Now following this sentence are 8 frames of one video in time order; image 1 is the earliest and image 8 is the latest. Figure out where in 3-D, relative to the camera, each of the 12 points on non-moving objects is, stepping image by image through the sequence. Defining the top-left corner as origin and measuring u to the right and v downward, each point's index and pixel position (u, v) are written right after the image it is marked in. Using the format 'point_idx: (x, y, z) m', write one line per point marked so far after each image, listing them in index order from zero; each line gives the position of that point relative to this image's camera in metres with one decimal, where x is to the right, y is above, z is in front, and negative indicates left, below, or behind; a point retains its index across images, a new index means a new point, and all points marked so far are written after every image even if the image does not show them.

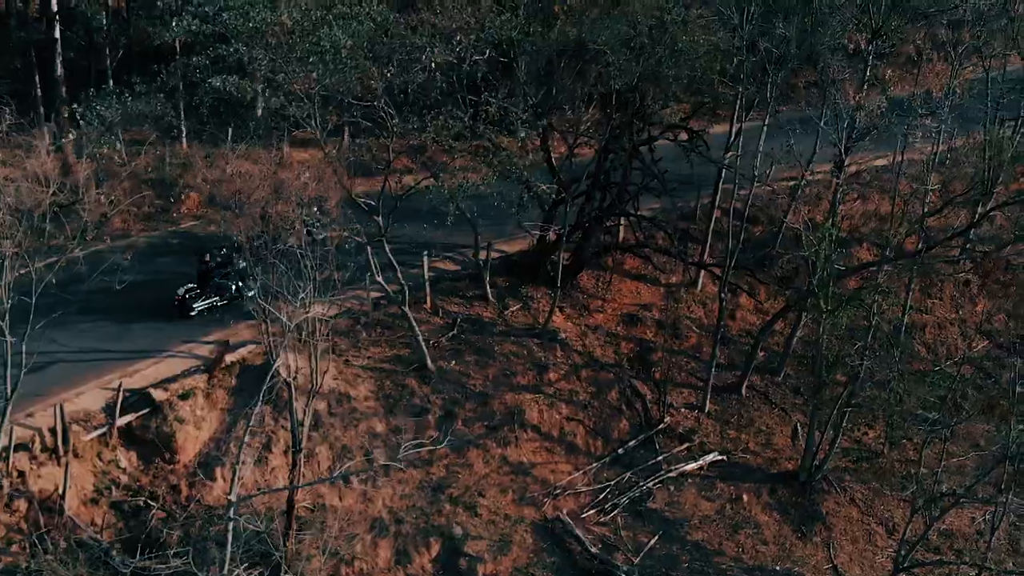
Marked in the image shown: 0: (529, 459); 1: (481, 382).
0: (+0.3, -2.6, +16.3) m
1: (-0.5, -1.5, +17.1) m
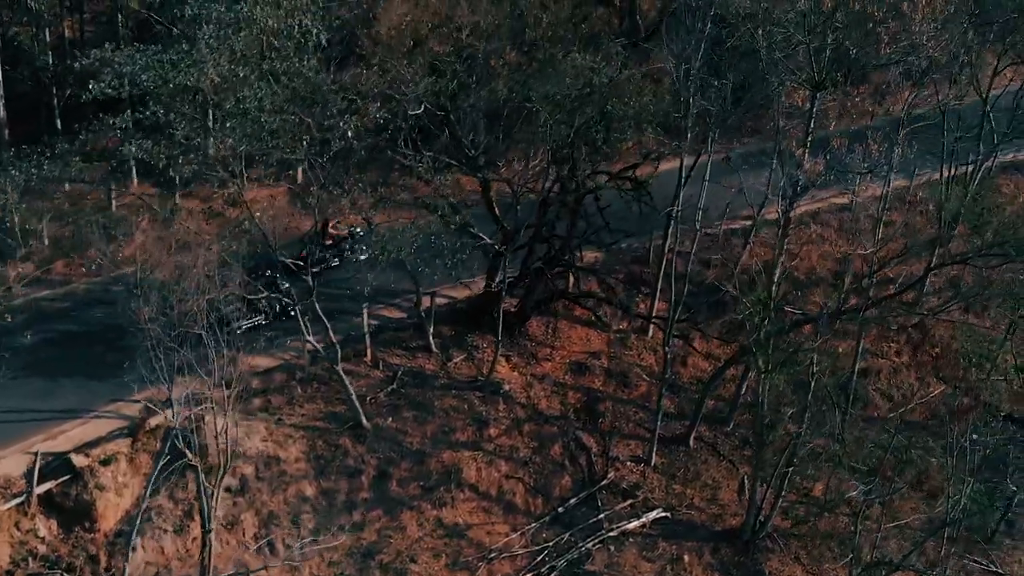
0: (-0.7, -3.5, +16.0) m
1: (-1.5, -2.4, +16.8) m
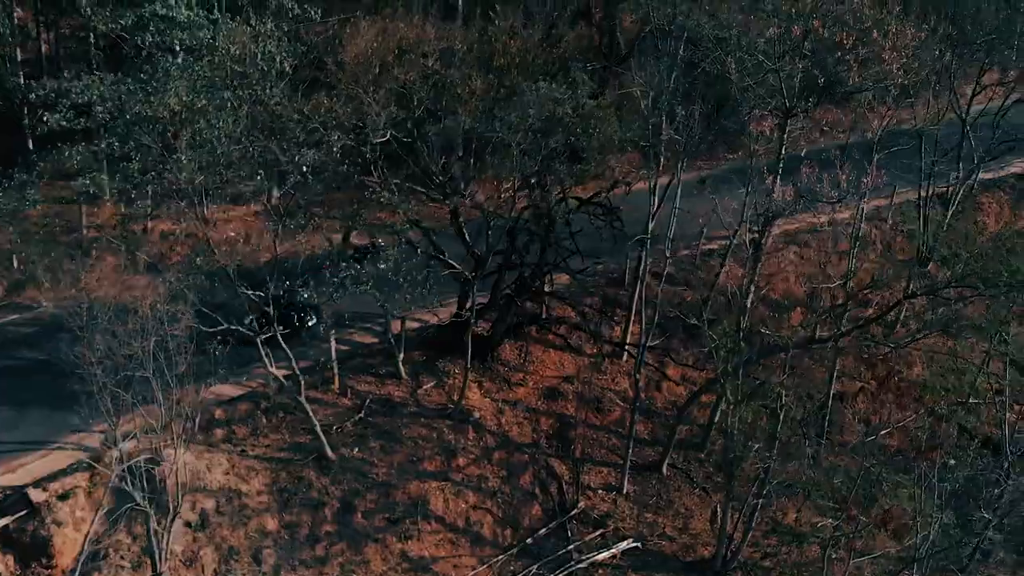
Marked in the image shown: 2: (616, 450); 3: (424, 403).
0: (-1.2, -3.9, +15.8) m
1: (-2.0, -2.8, +16.6) m
2: (+1.9, -2.9, +19.0) m
3: (-1.5, -2.0, +18.1) m
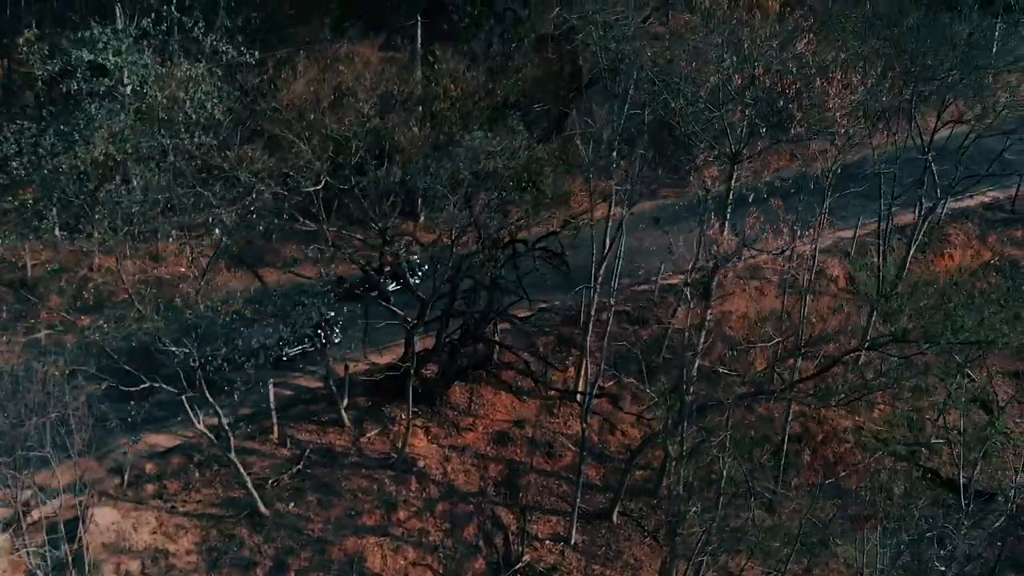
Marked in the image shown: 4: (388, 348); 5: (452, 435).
0: (-2.1, -4.7, +15.4) m
1: (-2.9, -3.6, +16.2) m
2: (+0.9, -3.6, +18.6) m
3: (-2.4, -2.7, +17.6) m
4: (-2.3, -1.1, +19.9) m
5: (-1.1, -2.6, +18.9) m
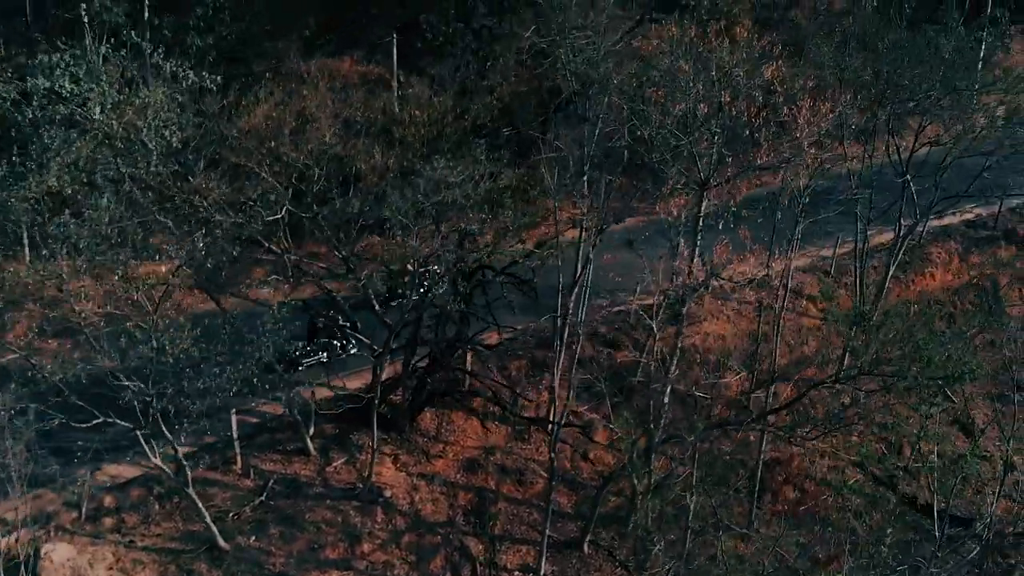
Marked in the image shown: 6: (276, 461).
0: (-2.6, -5.1, +15.1) m
1: (-3.4, -4.0, +15.9) m
2: (+0.4, -4.1, +18.3) m
3: (-2.9, -3.2, +17.3) m
4: (-2.8, -1.6, +19.7) m
5: (-1.6, -3.1, +18.6) m
6: (-3.8, -2.8, +17.4) m
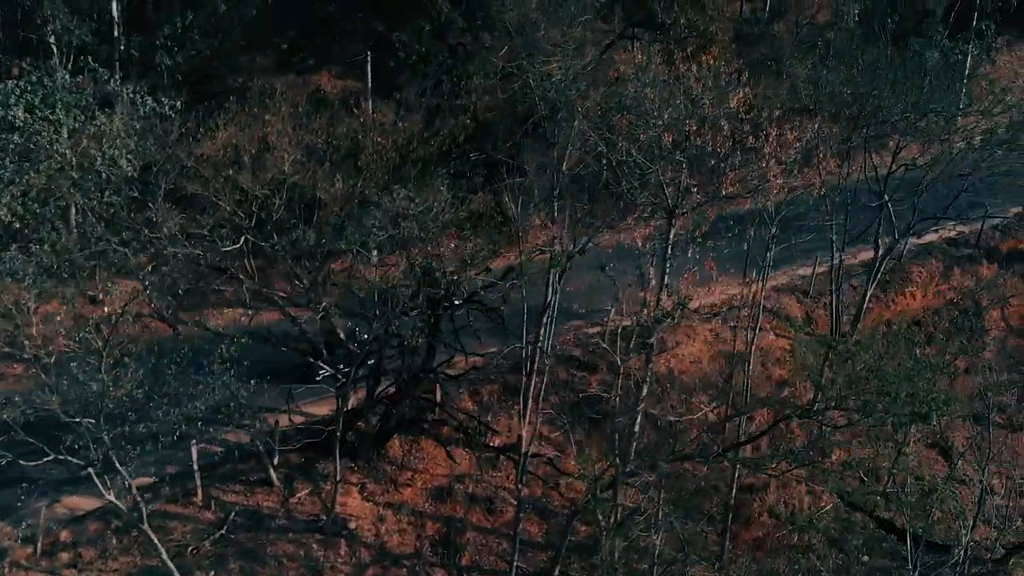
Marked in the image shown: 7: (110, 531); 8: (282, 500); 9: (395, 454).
0: (-3.1, -5.6, +14.8) m
1: (-3.9, -4.5, +15.6) m
2: (-0.1, -4.5, +18.0) m
3: (-3.5, -3.6, +17.0) m
4: (-3.4, -2.0, +19.4) m
5: (-2.1, -3.5, +18.3) m
6: (-4.4, -3.3, +17.1) m
7: (-6.0, -3.6, +15.8) m
8: (-3.7, -3.4, +17.2) m
9: (-2.1, -3.0, +19.0) m
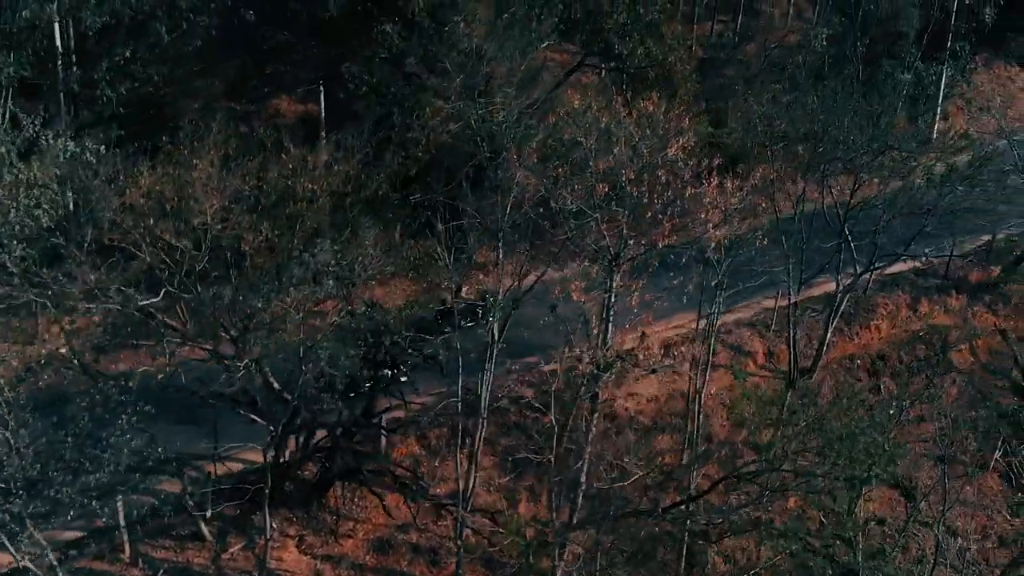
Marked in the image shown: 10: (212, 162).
0: (-4.1, -6.3, +14.2) m
1: (-4.9, -5.2, +15.0) m
2: (-1.1, -5.3, +17.5) m
3: (-4.4, -4.4, +16.5) m
4: (-4.3, -2.8, +18.8) m
5: (-3.1, -4.3, +17.8) m
6: (-5.3, -4.0, +16.5) m
7: (-6.9, -4.4, +15.3) m
8: (-4.6, -4.2, +16.6) m
9: (-3.0, -3.7, +18.4) m
10: (-4.6, +1.9, +16.3) m
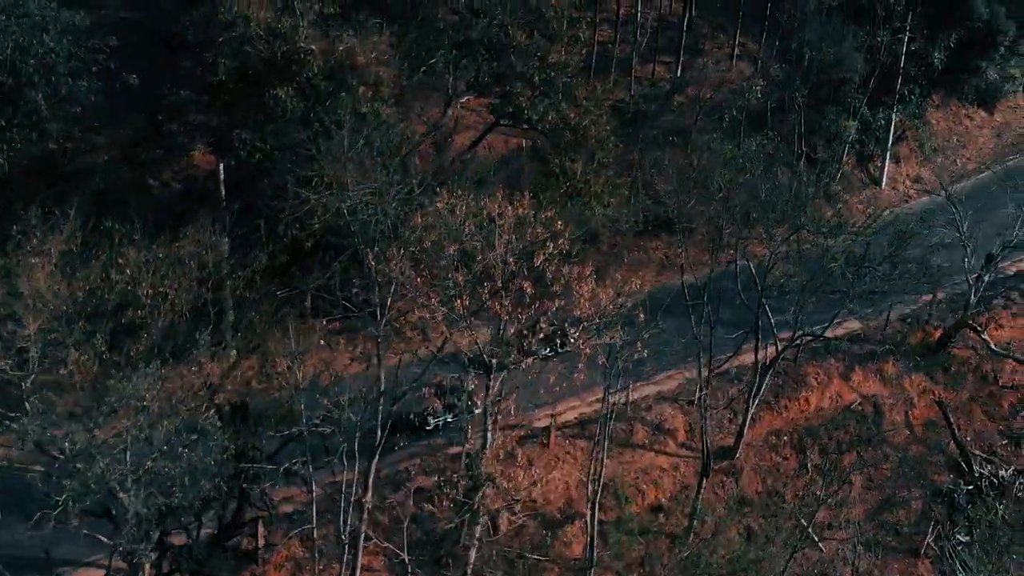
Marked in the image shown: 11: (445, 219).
0: (-5.9, -7.9, +13.0) m
1: (-6.7, -6.8, +13.8) m
2: (-2.9, -6.8, +16.3) m
3: (-6.3, -5.9, +15.2) m
4: (-6.2, -4.3, +17.5) m
5: (-5.0, -5.8, +16.5) m
6: (-7.2, -5.5, +15.2) m
7: (-8.8, -5.9, +14.0) m
8: (-6.5, -5.7, +15.4) m
9: (-4.9, -5.3, +17.2) m
10: (-6.4, +0.4, +15.0) m
11: (-0.9, +1.0, +15.2) m
